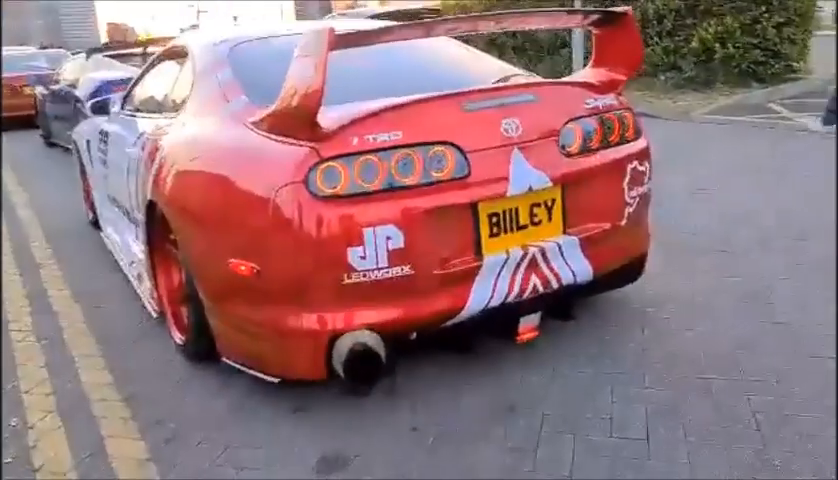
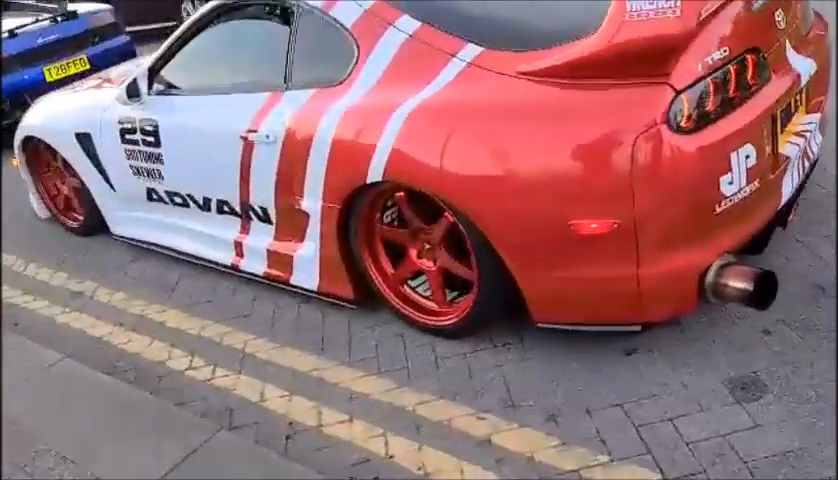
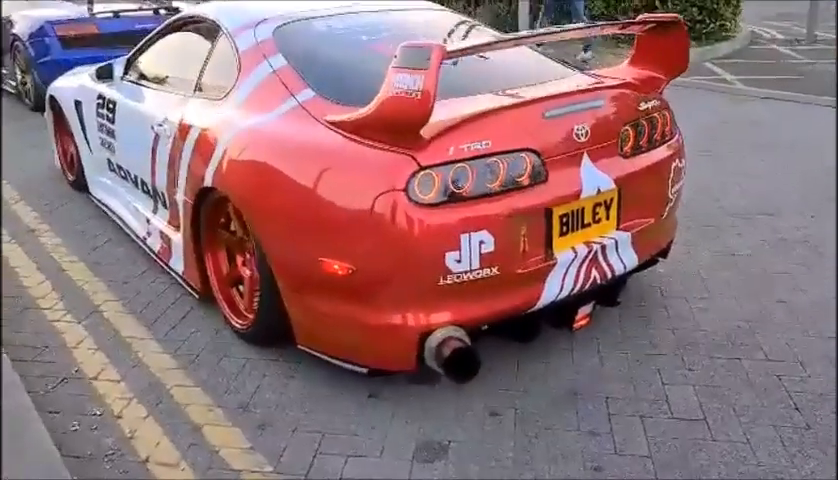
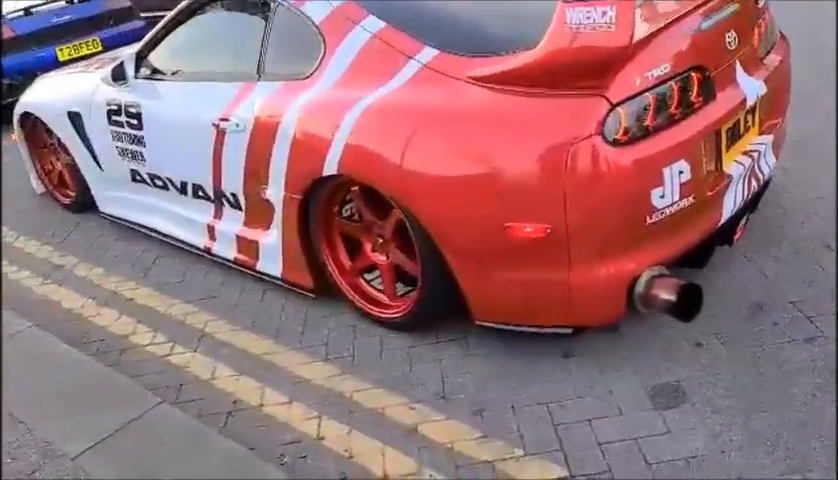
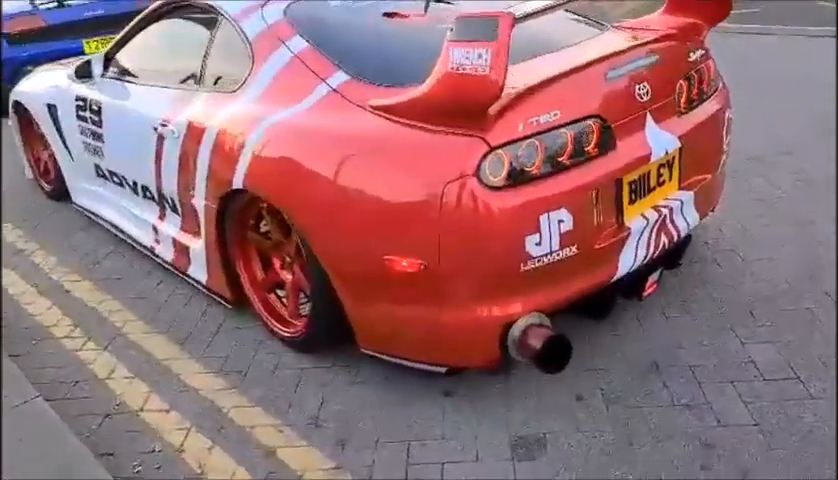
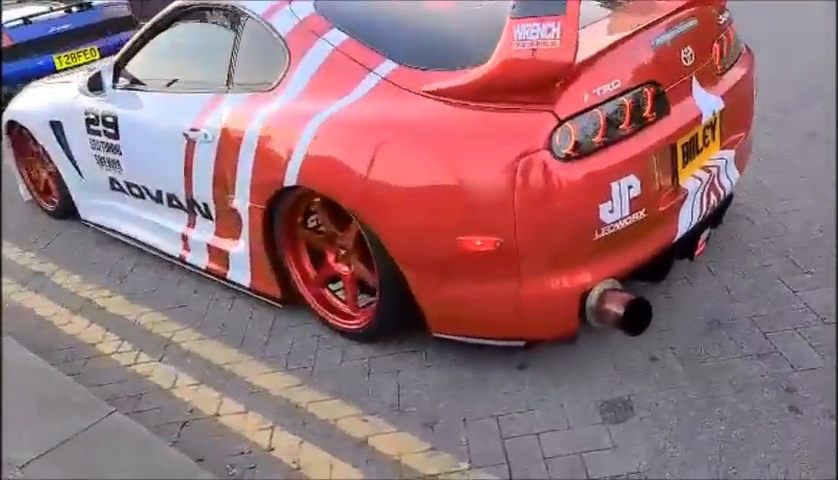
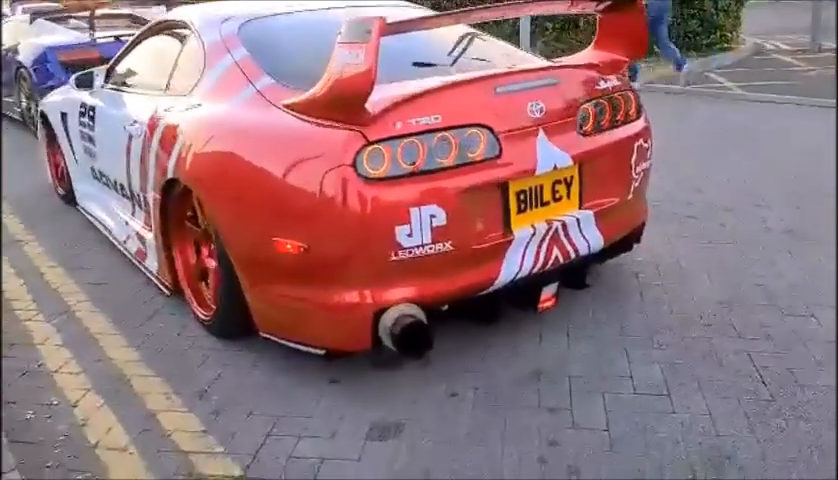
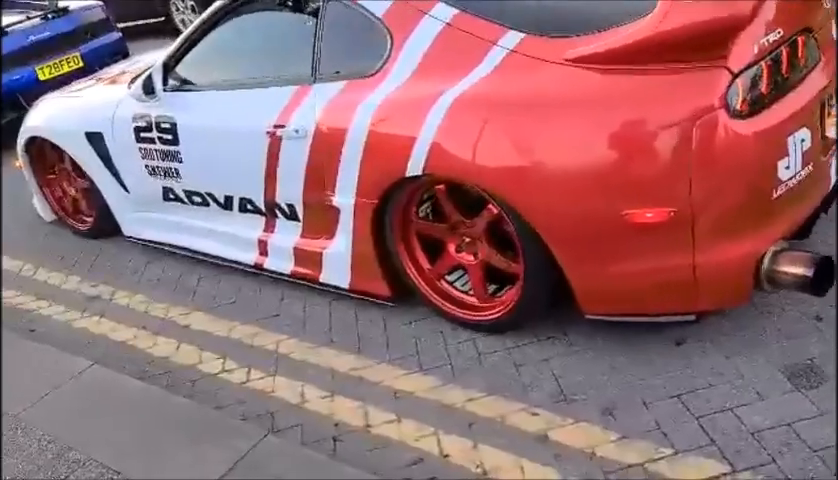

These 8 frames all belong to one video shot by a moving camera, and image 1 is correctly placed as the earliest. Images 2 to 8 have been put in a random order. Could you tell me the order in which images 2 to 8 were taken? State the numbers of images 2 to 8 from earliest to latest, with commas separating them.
7, 3, 5, 6, 4, 2, 8
